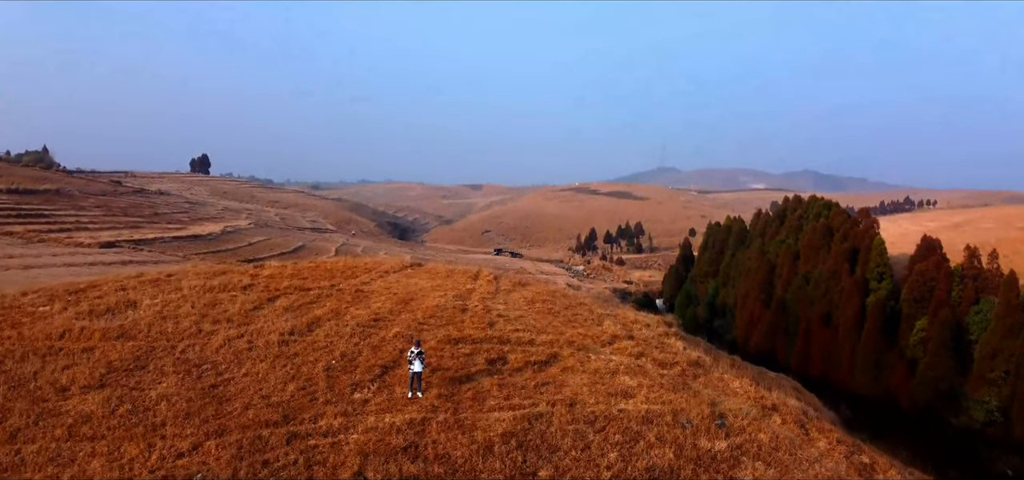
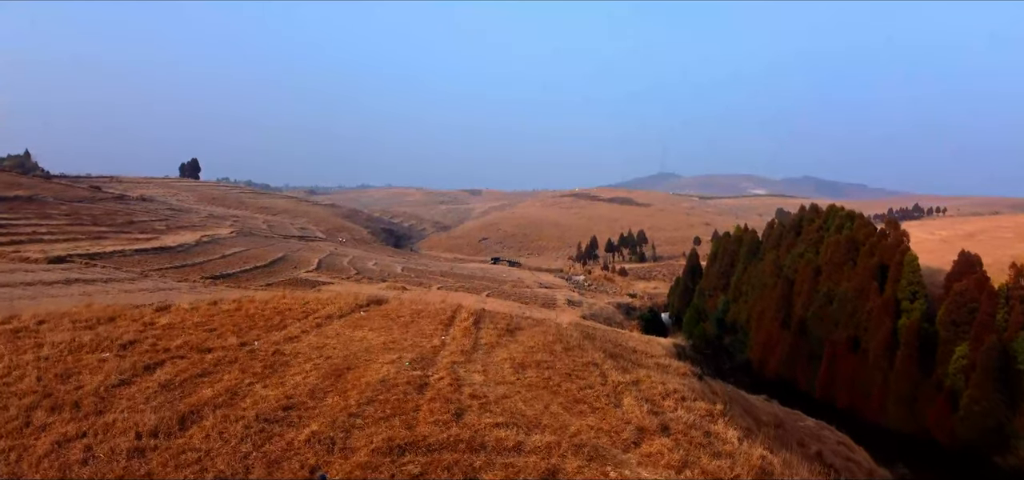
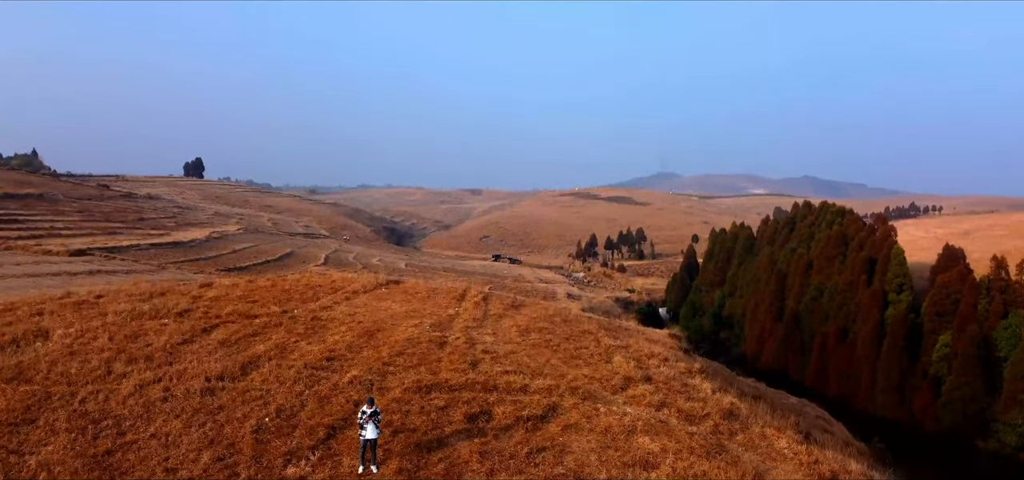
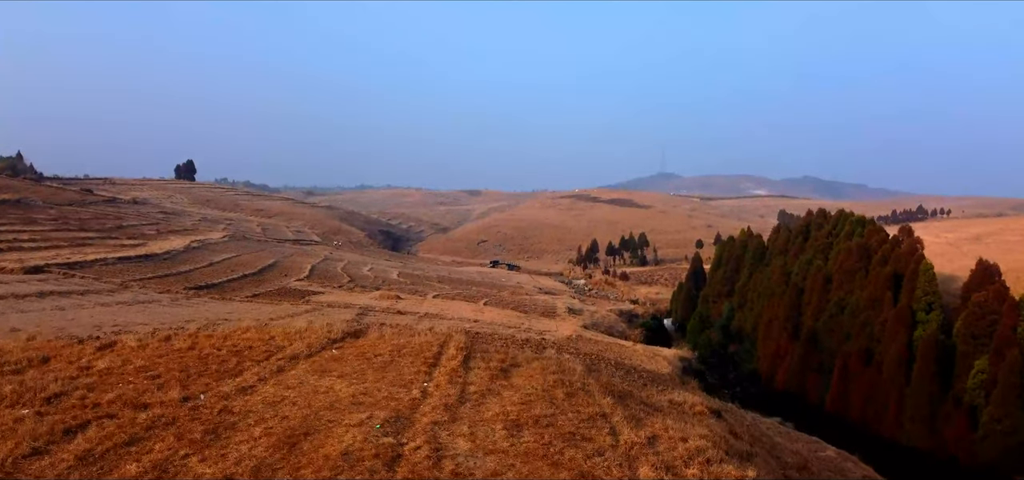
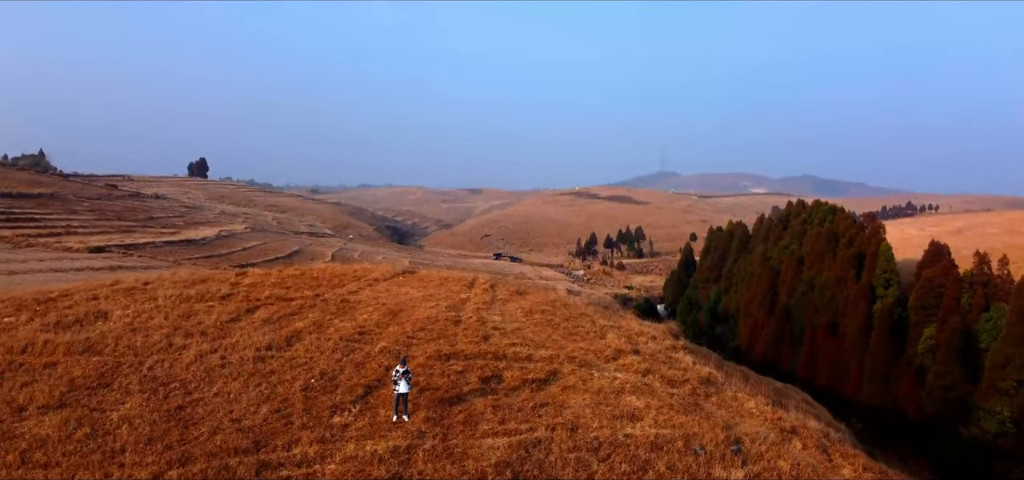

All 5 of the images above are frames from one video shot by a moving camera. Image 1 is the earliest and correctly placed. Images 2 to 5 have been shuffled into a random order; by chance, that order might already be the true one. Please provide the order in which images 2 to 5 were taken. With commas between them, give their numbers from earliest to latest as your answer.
5, 3, 2, 4
